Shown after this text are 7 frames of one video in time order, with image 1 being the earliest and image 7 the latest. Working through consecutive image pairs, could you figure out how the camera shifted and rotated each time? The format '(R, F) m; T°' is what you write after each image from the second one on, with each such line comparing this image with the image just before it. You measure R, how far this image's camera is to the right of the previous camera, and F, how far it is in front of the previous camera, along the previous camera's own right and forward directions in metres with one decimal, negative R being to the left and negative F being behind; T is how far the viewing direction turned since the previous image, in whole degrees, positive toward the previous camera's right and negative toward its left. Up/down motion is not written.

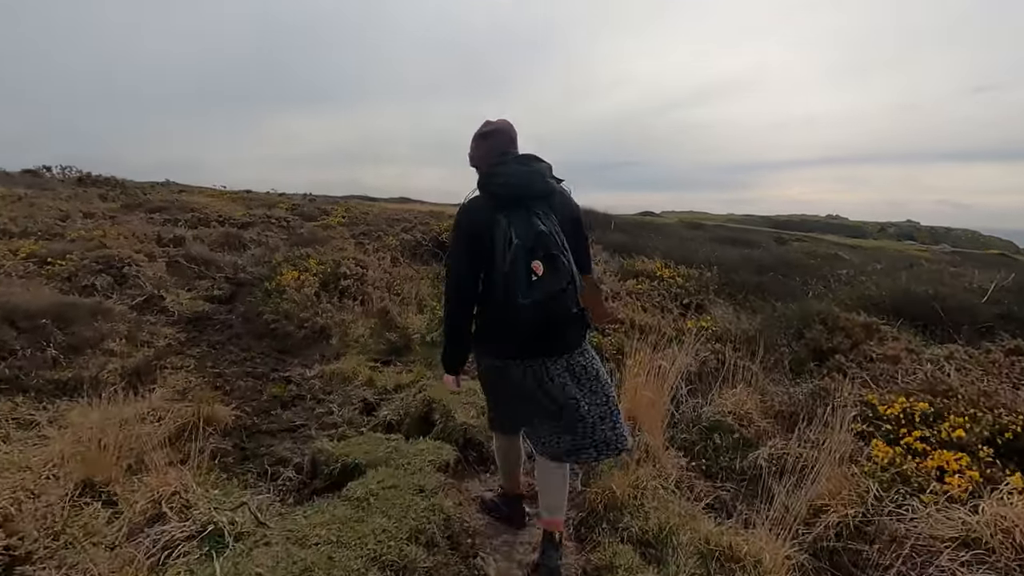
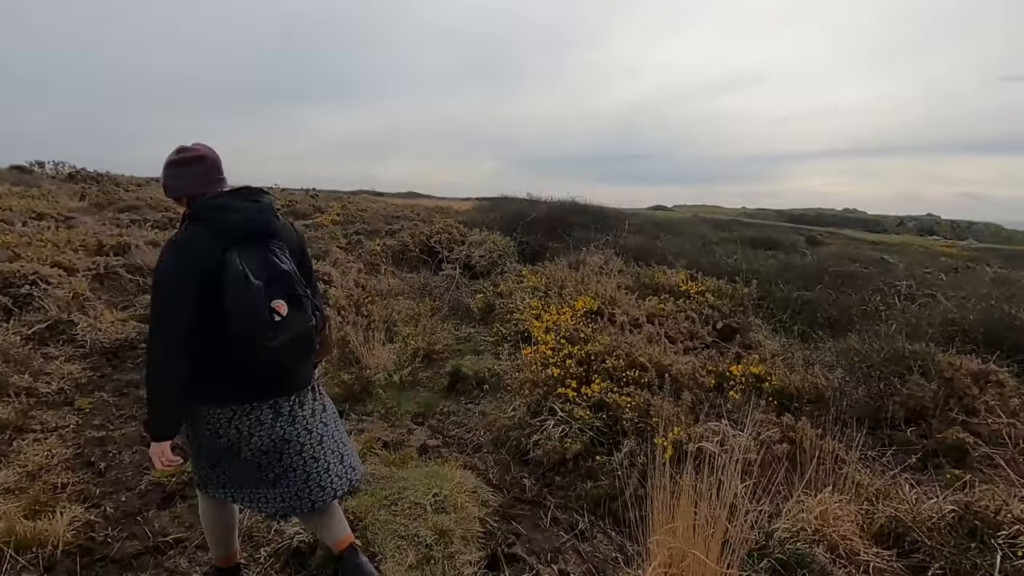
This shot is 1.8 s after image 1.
(+0.2, +1.6) m; -1°
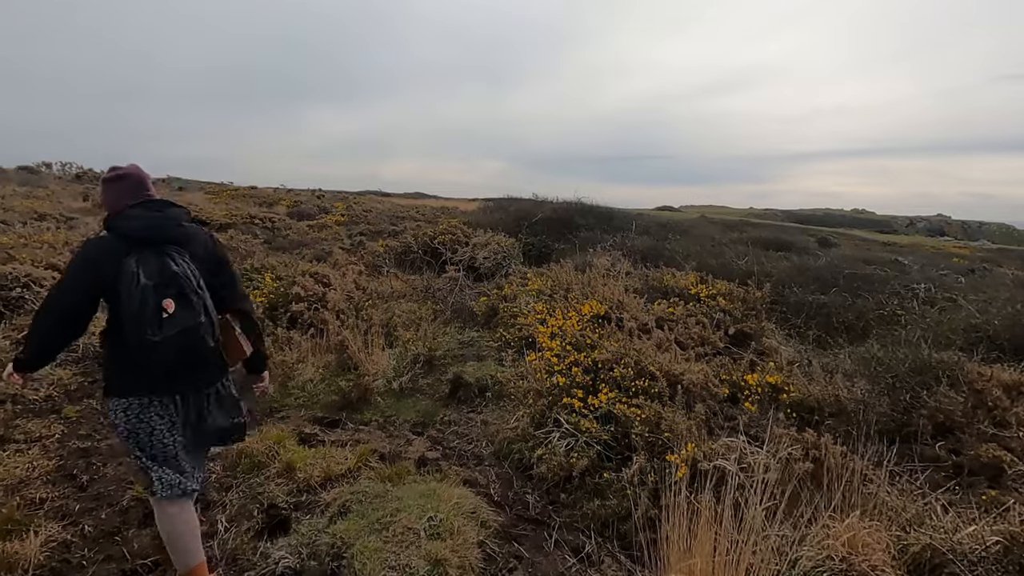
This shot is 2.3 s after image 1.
(0.0, +0.2) m; -1°
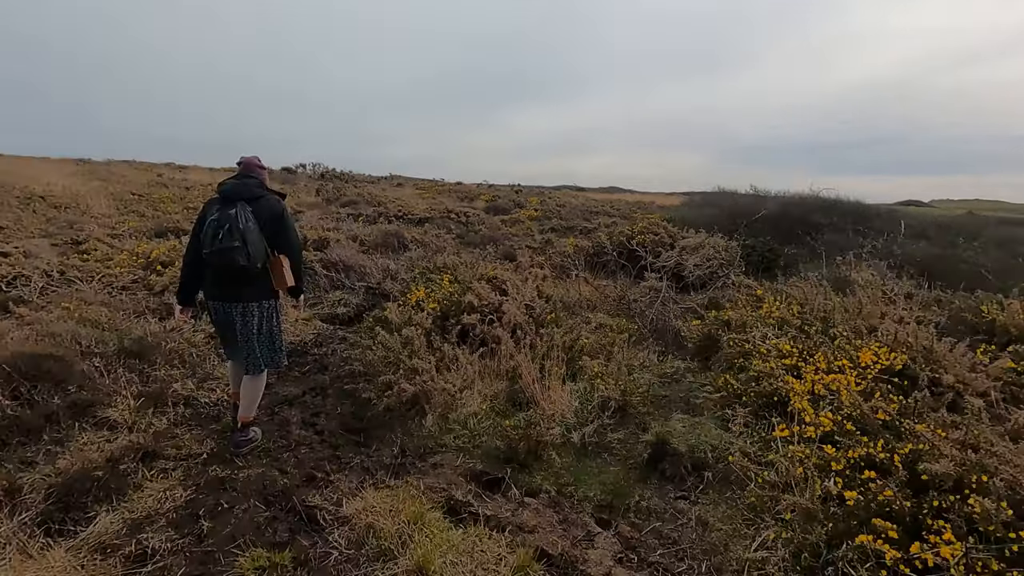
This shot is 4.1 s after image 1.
(-0.3, +1.5) m; -20°
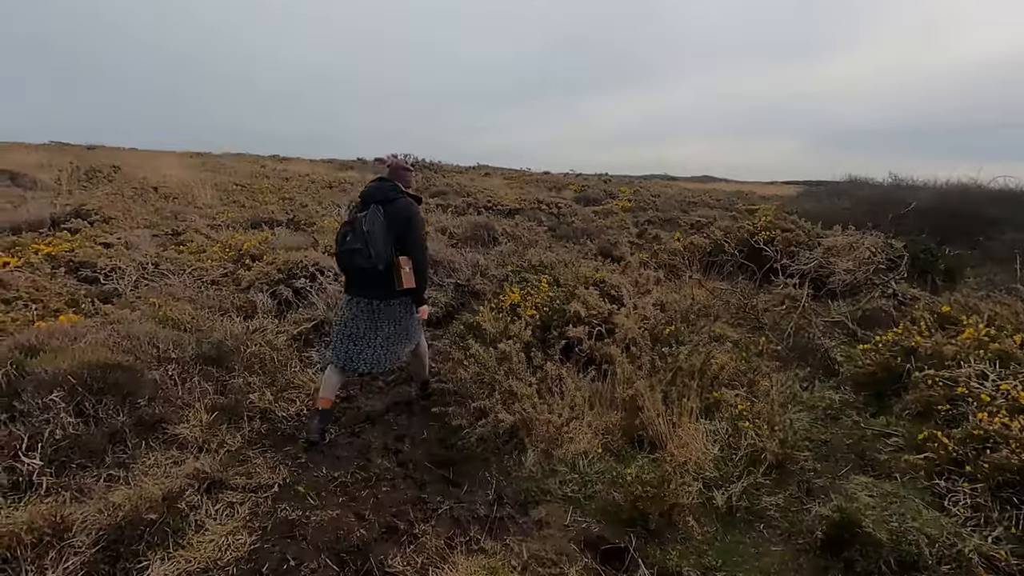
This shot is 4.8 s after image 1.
(-0.3, +0.8) m; -9°
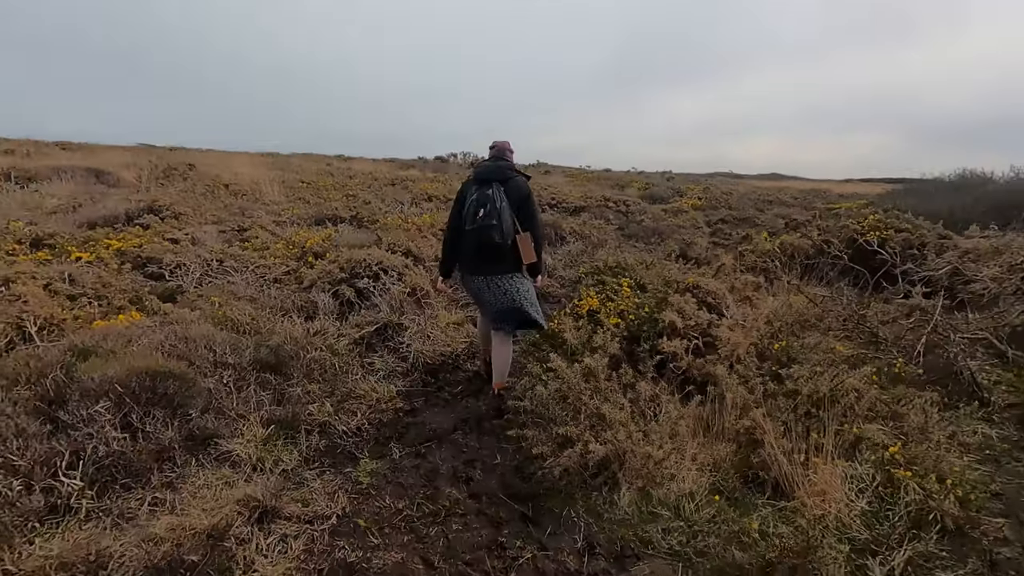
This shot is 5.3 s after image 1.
(-0.2, +0.6) m; -6°
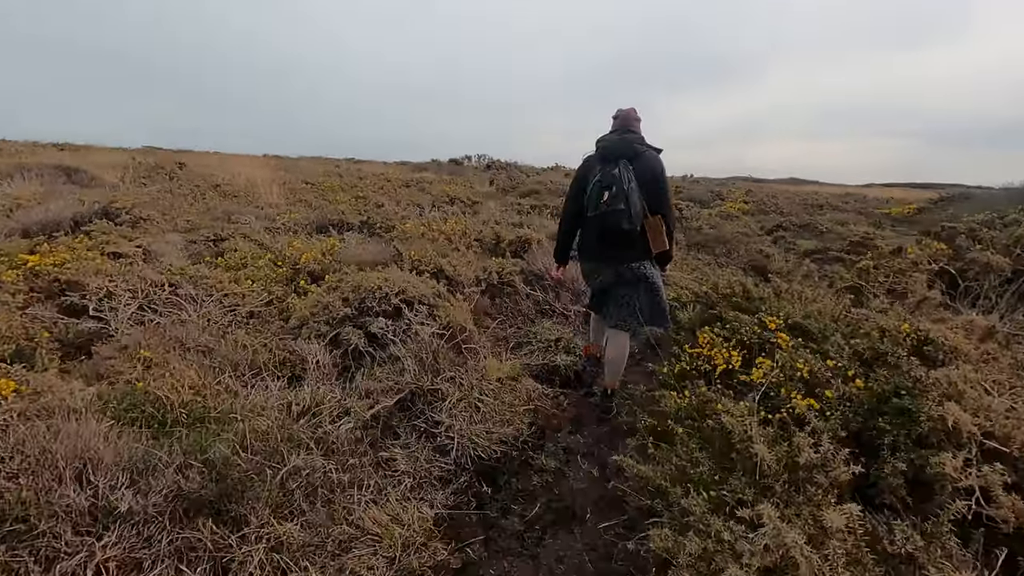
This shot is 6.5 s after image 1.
(-0.6, +2.0) m; -1°
